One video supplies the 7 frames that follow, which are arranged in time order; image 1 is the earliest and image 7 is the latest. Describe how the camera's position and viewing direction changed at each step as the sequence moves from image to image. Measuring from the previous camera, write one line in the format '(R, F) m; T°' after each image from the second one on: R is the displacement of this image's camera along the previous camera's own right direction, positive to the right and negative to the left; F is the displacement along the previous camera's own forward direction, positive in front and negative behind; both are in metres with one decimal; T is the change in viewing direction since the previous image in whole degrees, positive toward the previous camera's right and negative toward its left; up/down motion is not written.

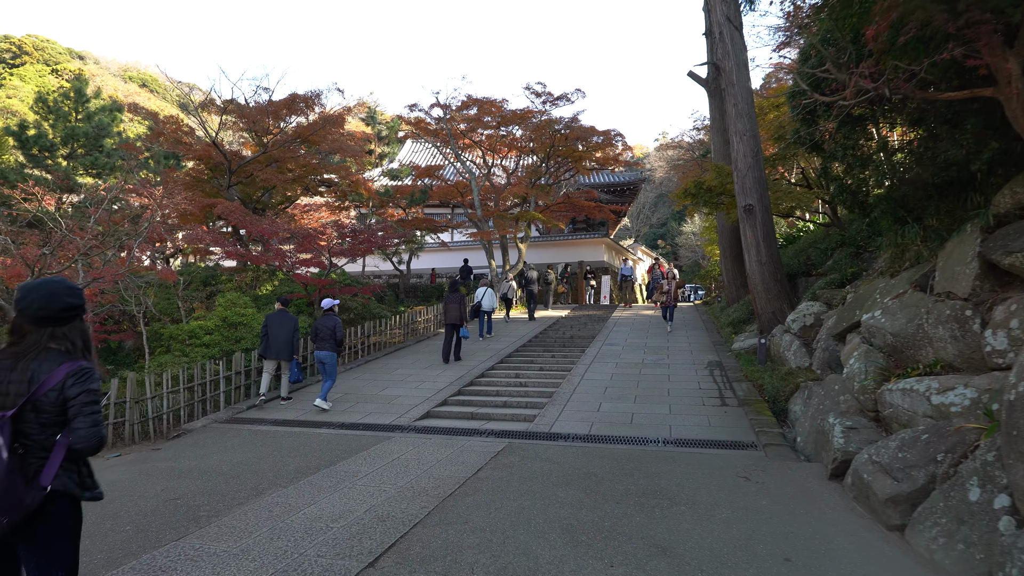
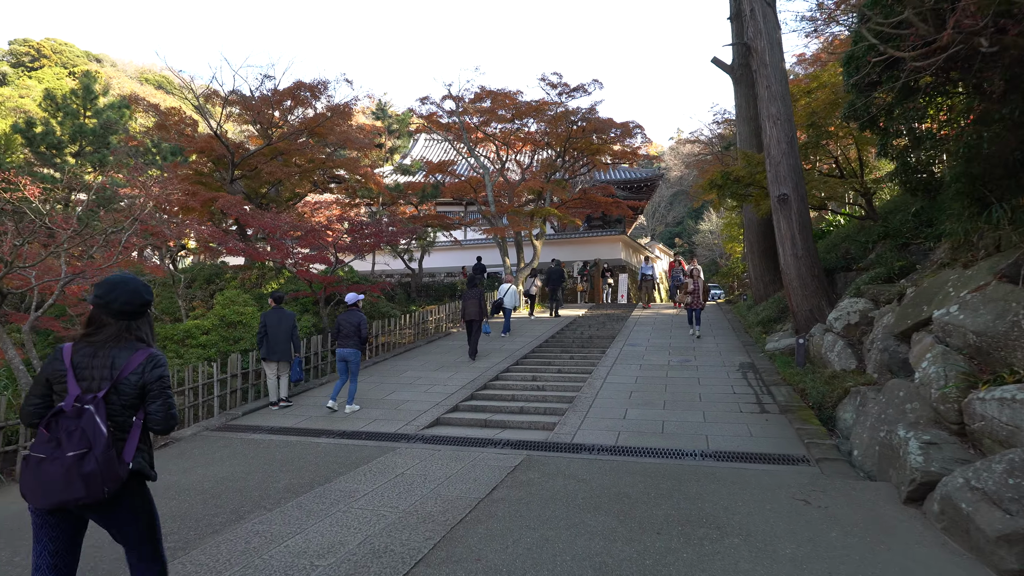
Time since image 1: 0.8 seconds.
(0.0, +0.6) m; -1°
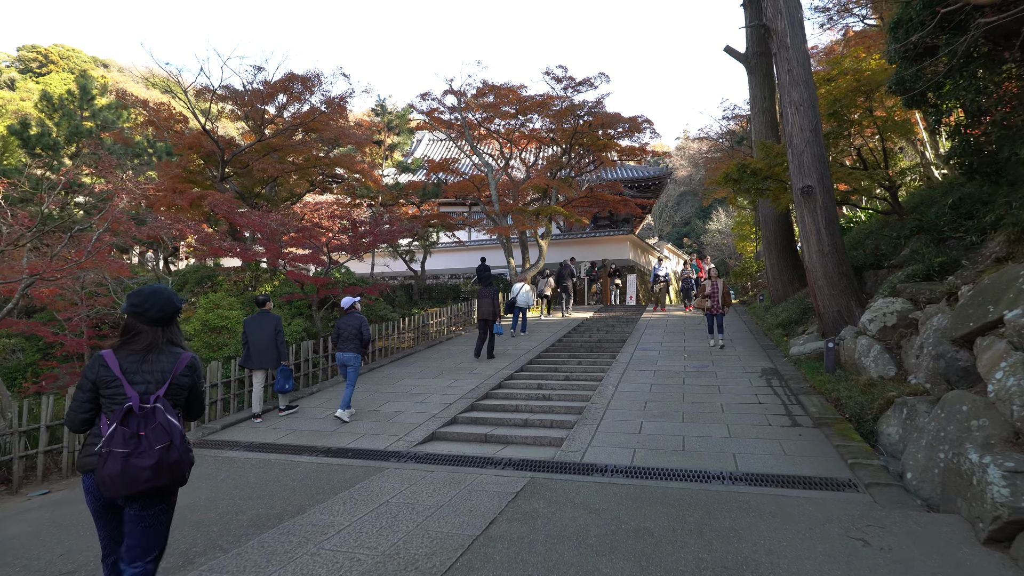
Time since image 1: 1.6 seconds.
(0.0, +0.6) m; -1°
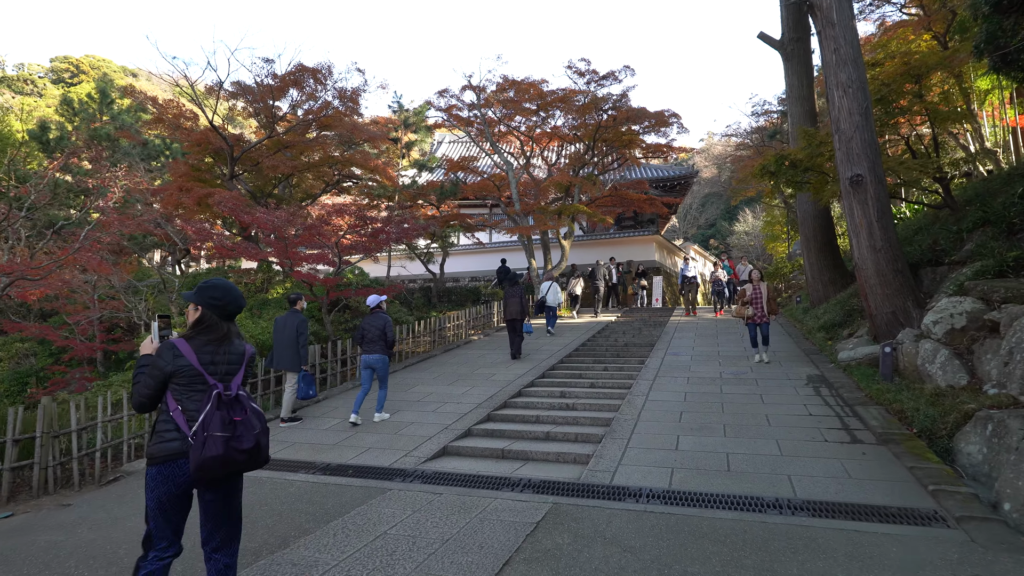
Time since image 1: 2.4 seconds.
(0.0, +0.6) m; -2°
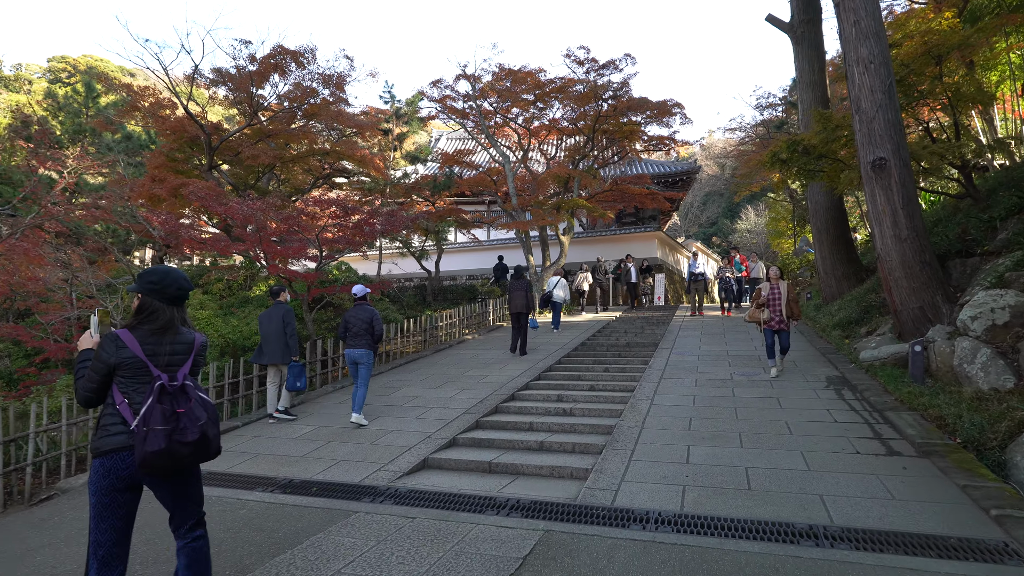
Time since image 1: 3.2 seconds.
(+0.1, +0.6) m; 0°
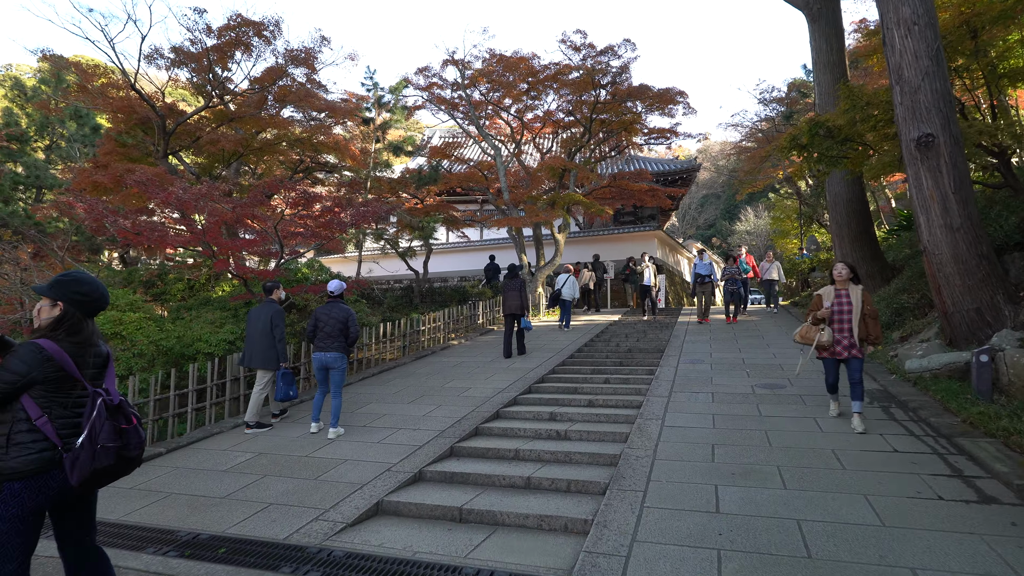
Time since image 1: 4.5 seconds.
(+0.1, +1.0) m; 0°
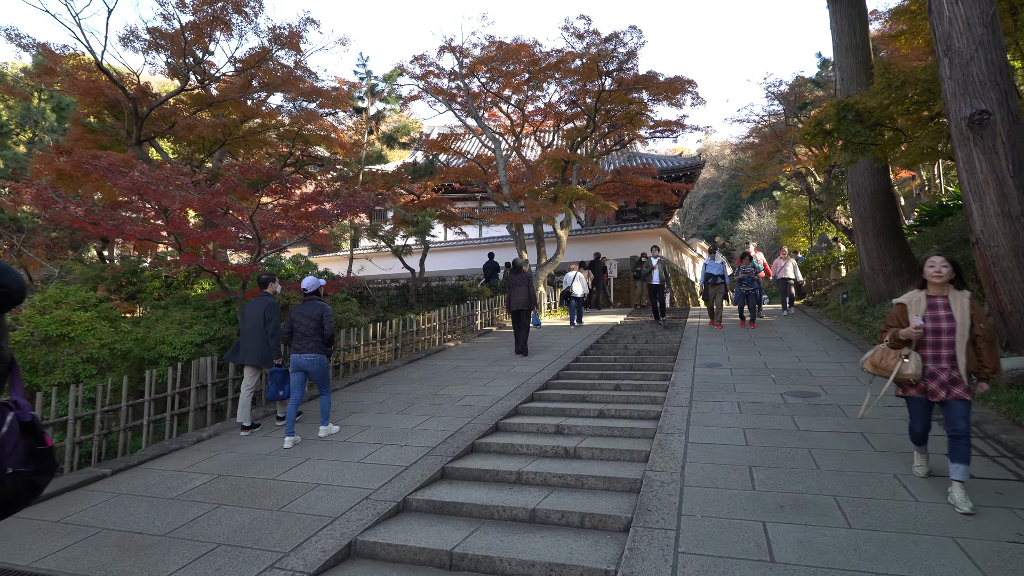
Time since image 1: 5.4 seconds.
(0.0, +0.6) m; 0°
